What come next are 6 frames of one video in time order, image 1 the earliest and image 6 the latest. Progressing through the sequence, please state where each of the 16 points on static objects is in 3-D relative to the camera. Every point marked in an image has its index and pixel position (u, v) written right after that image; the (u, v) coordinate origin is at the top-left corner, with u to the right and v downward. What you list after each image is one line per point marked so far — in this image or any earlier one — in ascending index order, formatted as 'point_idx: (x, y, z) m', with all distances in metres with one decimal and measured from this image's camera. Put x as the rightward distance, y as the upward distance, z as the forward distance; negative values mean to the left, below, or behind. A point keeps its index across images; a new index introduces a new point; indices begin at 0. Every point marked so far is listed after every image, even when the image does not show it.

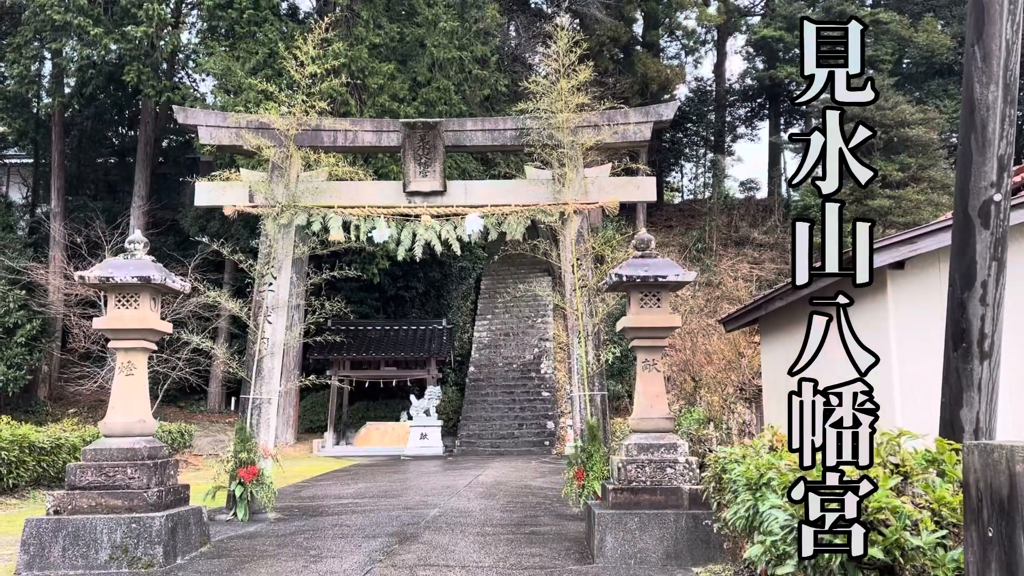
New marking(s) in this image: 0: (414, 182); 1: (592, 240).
0: (-0.7, +0.8, +6.3) m
1: (+0.6, +0.4, +6.4) m
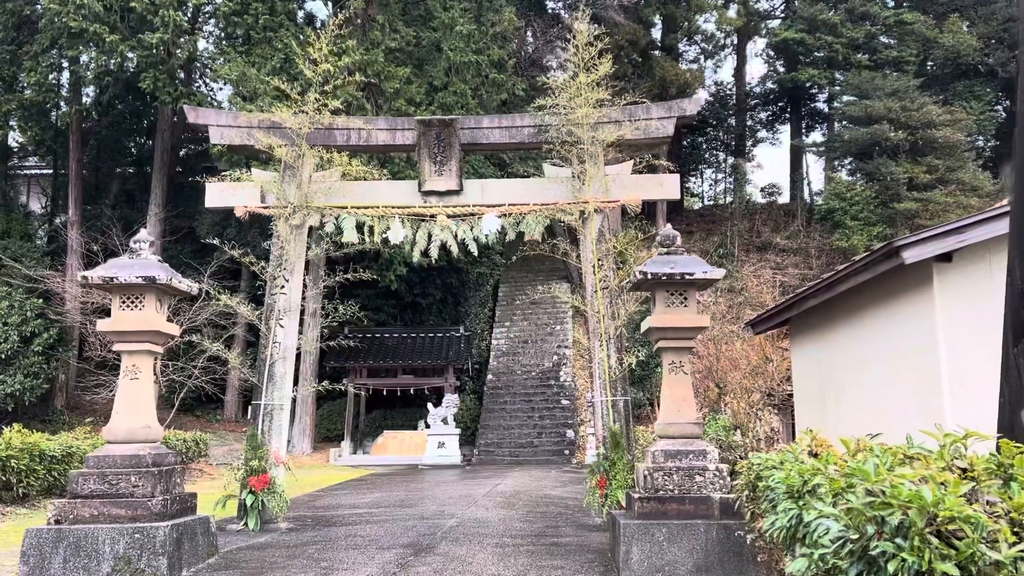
0: (-0.6, +0.8, +6.1) m
1: (+0.8, +0.4, +6.2) m
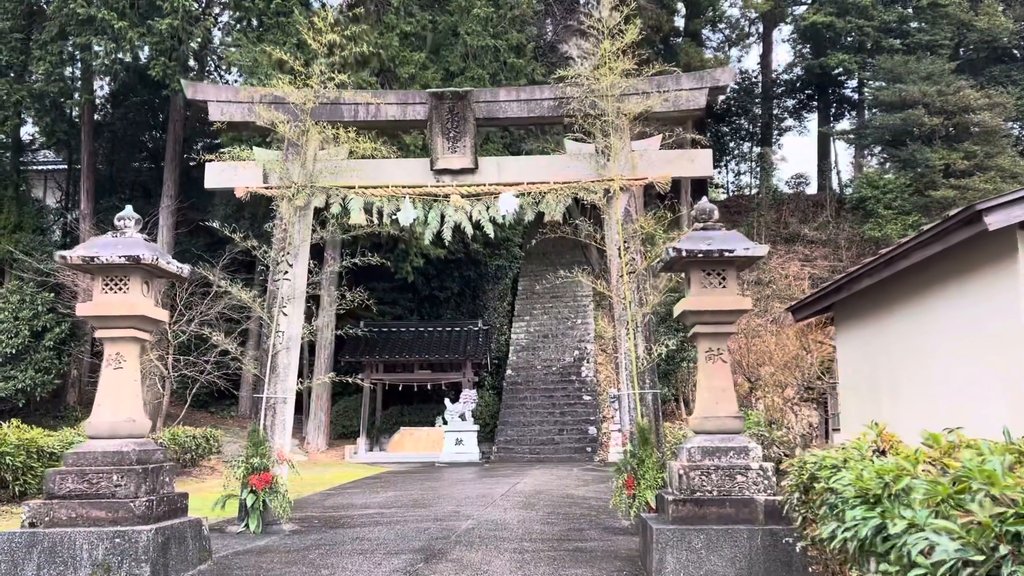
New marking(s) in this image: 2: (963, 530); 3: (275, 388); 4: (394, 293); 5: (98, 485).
0: (-0.5, +0.9, +5.7) m
1: (+0.9, +0.5, +5.7) m
2: (+0.8, -0.5, +1.6) m
3: (-1.6, -0.7, +5.6) m
4: (-2.2, -0.1, +15.6) m
5: (-1.9, -0.9, +3.8) m
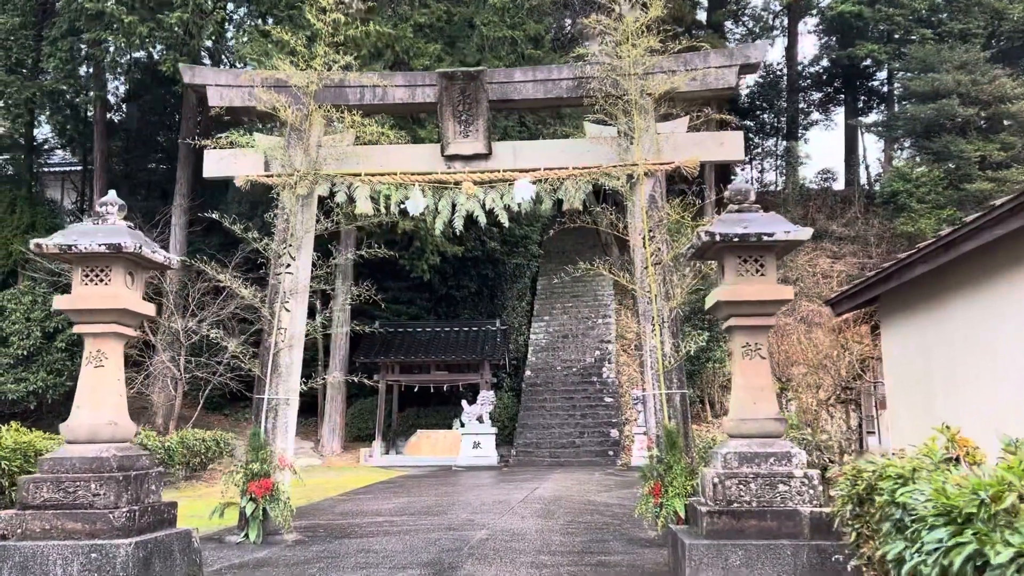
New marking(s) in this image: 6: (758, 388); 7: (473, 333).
0: (-0.4, +0.9, +5.4) m
1: (+1.0, +0.5, +5.3) m
2: (+0.9, -0.4, +1.2) m
3: (-1.5, -0.6, +5.2) m
4: (-1.9, -0.1, +15.3) m
5: (-1.8, -0.9, +3.5) m
6: (+1.1, -0.4, +3.6) m
7: (-0.7, -0.8, +13.9) m
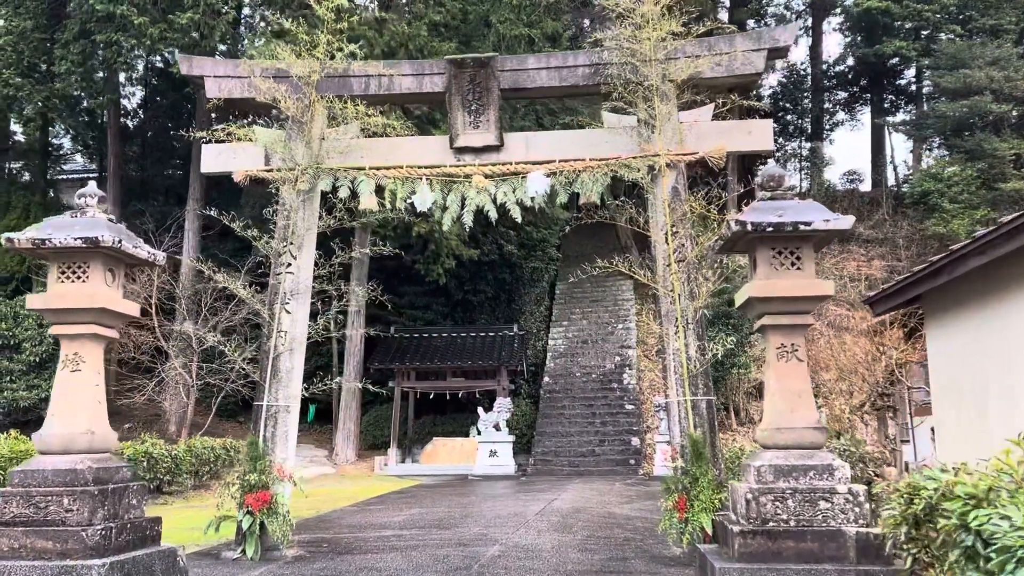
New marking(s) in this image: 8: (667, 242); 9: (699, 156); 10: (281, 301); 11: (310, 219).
0: (-0.3, +0.9, +5.1) m
1: (+1.1, +0.5, +5.0) m
2: (+0.8, -0.4, +0.8) m
3: (-1.4, -0.6, +4.9) m
4: (-1.5, -0.2, +15.0) m
5: (-1.8, -0.8, +3.2) m
6: (+1.1, -0.4, +3.3) m
7: (-0.4, -0.8, +13.6) m
8: (+0.9, +0.3, +4.8) m
9: (+1.1, +0.8, +4.9) m
10: (-1.4, -0.1, +5.0) m
11: (-1.2, +0.4, +5.1) m
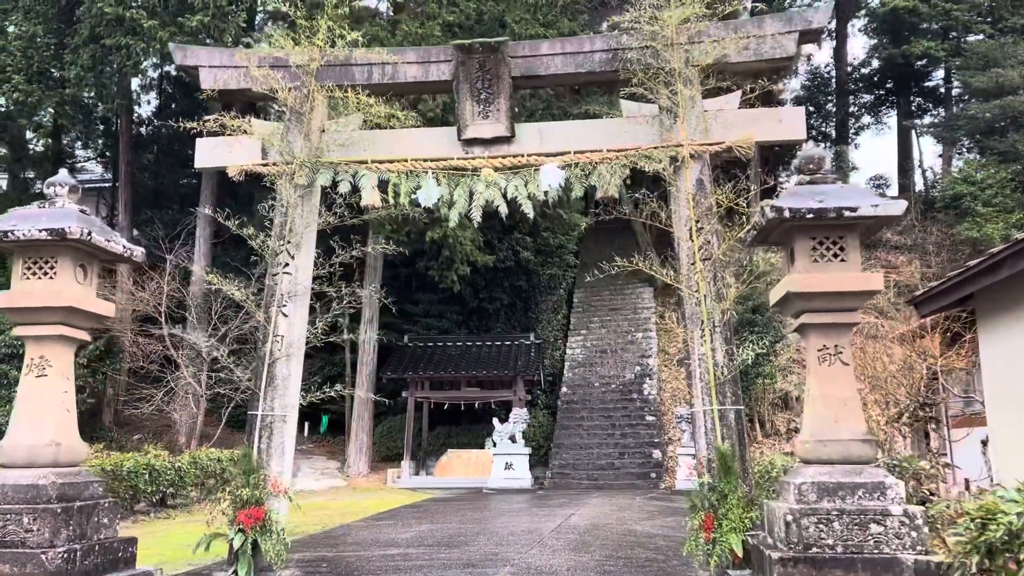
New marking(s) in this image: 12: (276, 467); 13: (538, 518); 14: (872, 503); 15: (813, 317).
0: (-0.2, +0.9, +4.7) m
1: (+1.1, +0.5, +4.6) m
2: (+0.8, -0.3, +0.5) m
3: (-1.3, -0.6, +4.6) m
4: (-1.2, -0.3, +14.7) m
5: (-1.8, -0.8, +2.9) m
6: (+1.1, -0.4, +2.9) m
7: (-0.1, -0.9, +13.2) m
8: (+1.0, +0.3, +4.5) m
9: (+1.2, +0.8, +4.5) m
10: (-1.3, -0.1, +4.6) m
11: (-1.2, +0.4, +4.8) m
12: (-1.3, -1.0, +4.6) m
13: (+0.2, -2.0, +7.4) m
14: (+1.2, -0.7, +2.7) m
15: (+1.1, -0.1, +3.0) m
